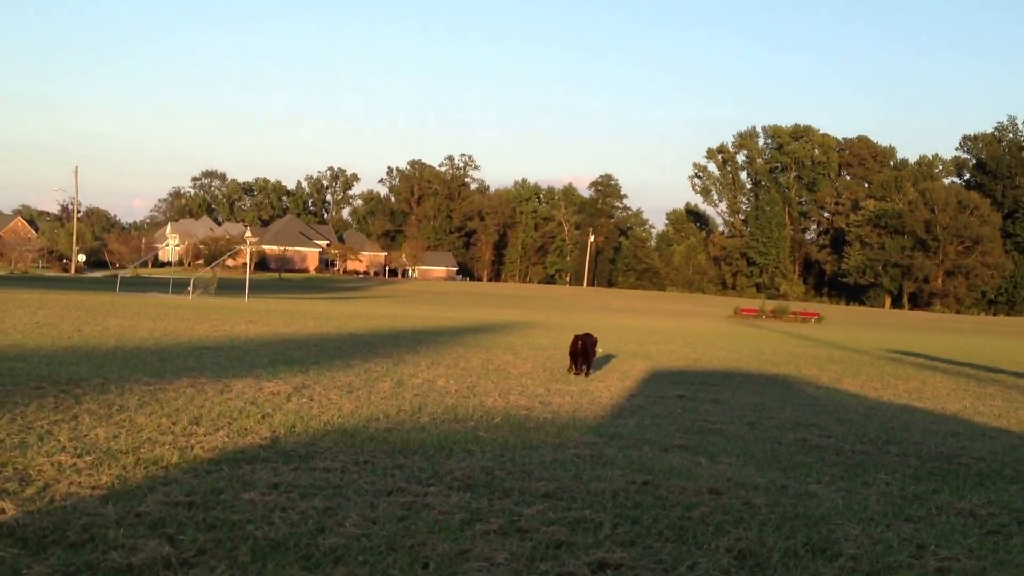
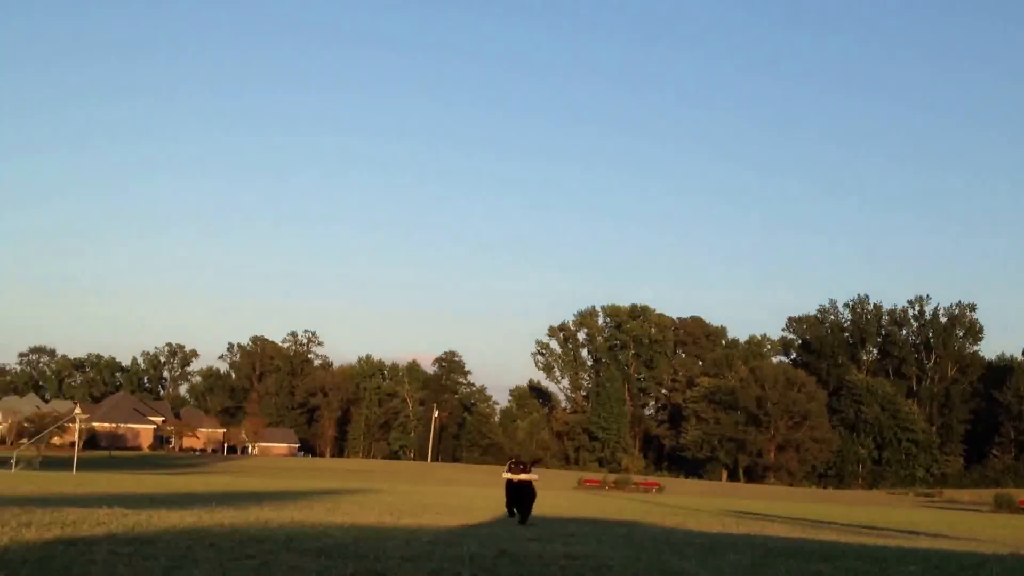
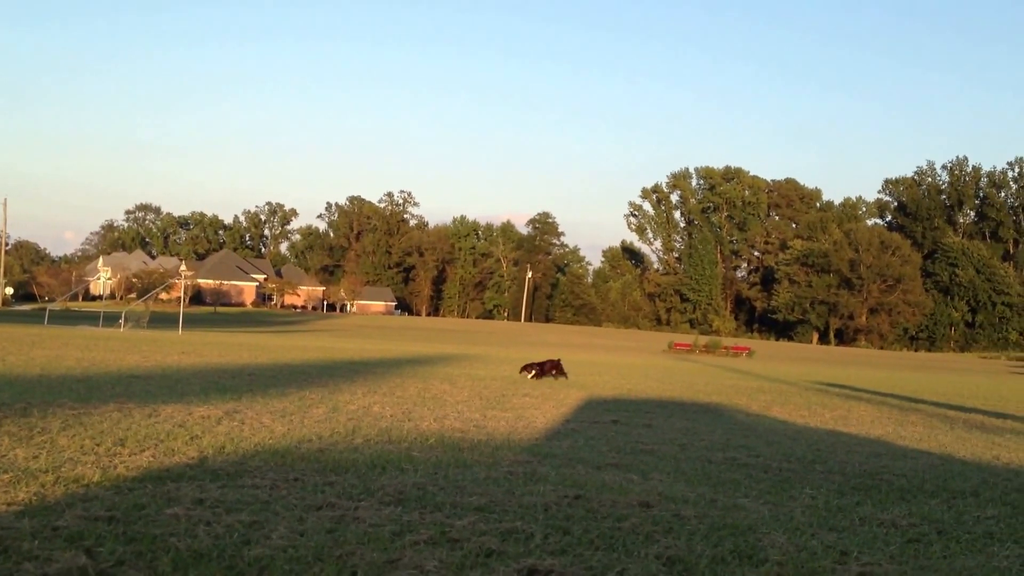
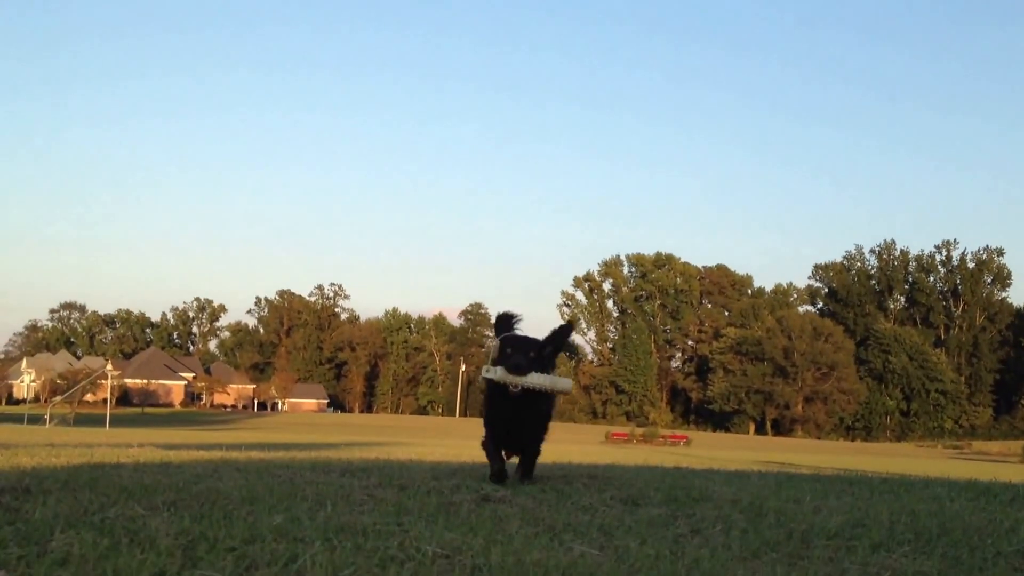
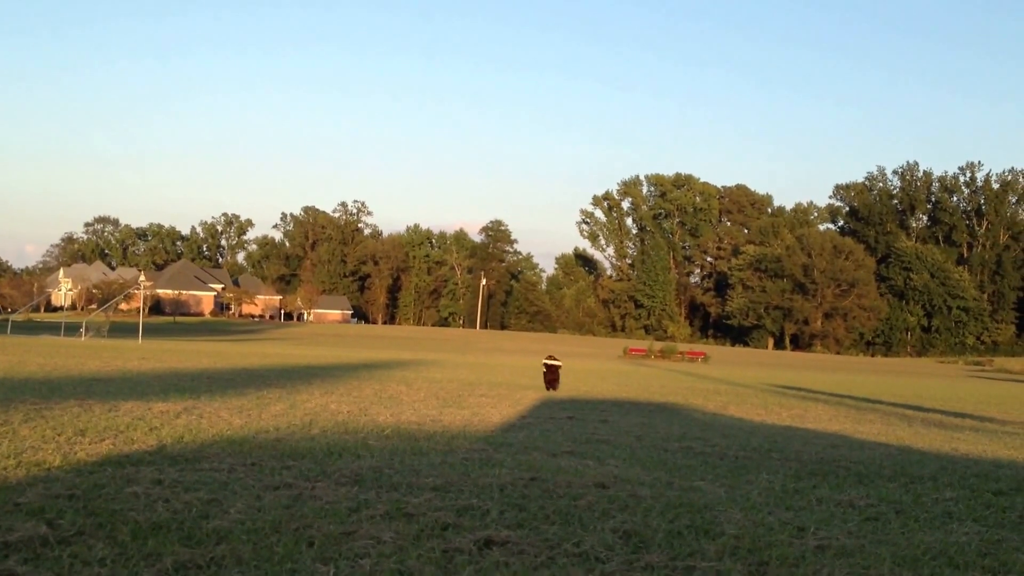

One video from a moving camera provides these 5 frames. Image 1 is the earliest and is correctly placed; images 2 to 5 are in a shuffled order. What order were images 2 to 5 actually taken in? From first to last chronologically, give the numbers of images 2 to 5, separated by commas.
3, 5, 2, 4
